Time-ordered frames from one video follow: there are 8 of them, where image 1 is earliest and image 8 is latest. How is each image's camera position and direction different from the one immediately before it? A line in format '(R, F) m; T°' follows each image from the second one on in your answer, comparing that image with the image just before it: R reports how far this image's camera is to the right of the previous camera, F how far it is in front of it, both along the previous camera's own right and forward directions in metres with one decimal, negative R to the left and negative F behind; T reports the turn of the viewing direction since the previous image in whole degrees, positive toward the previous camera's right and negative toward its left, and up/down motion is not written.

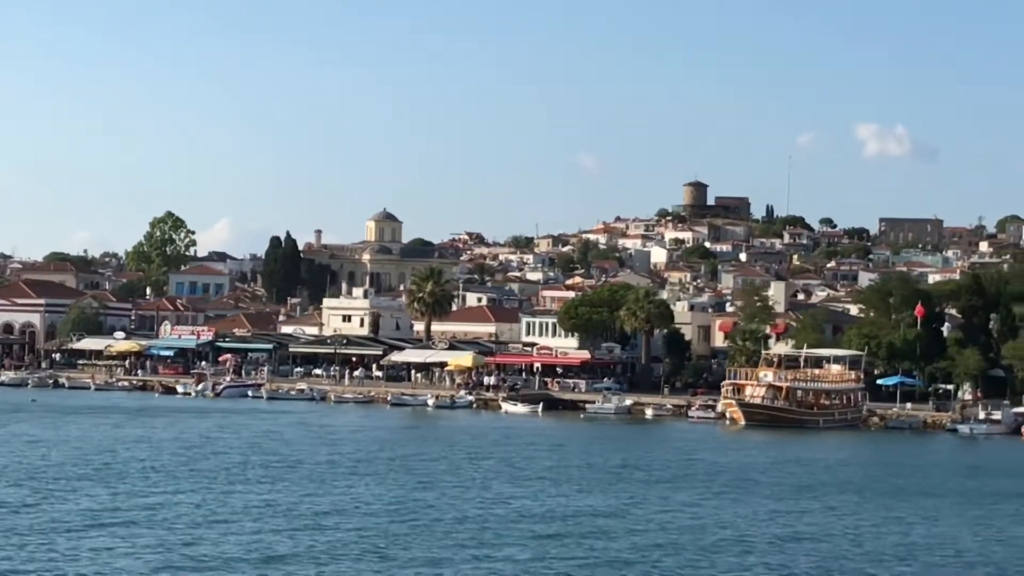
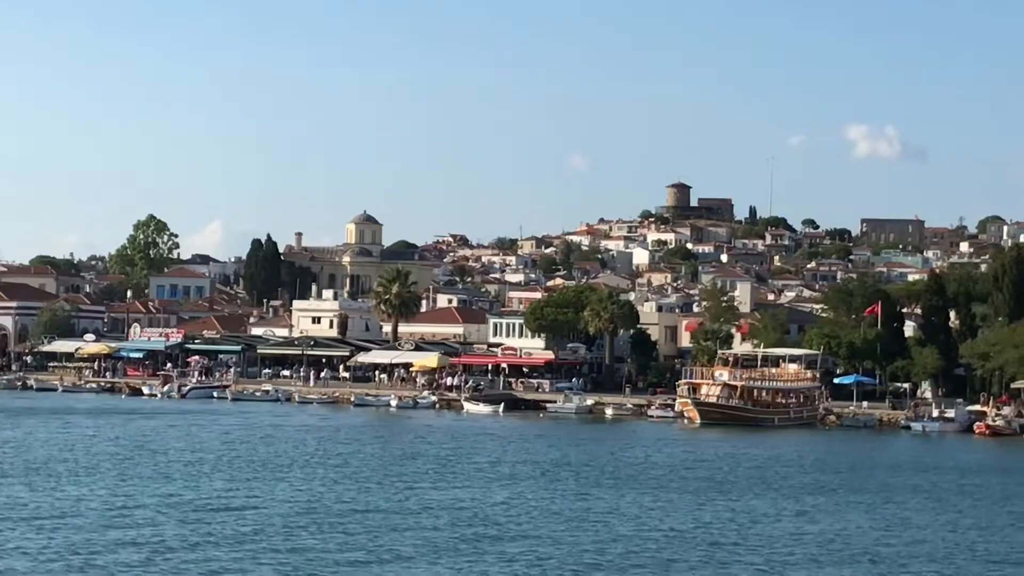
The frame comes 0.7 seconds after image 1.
(+1.5, -0.7) m; 0°
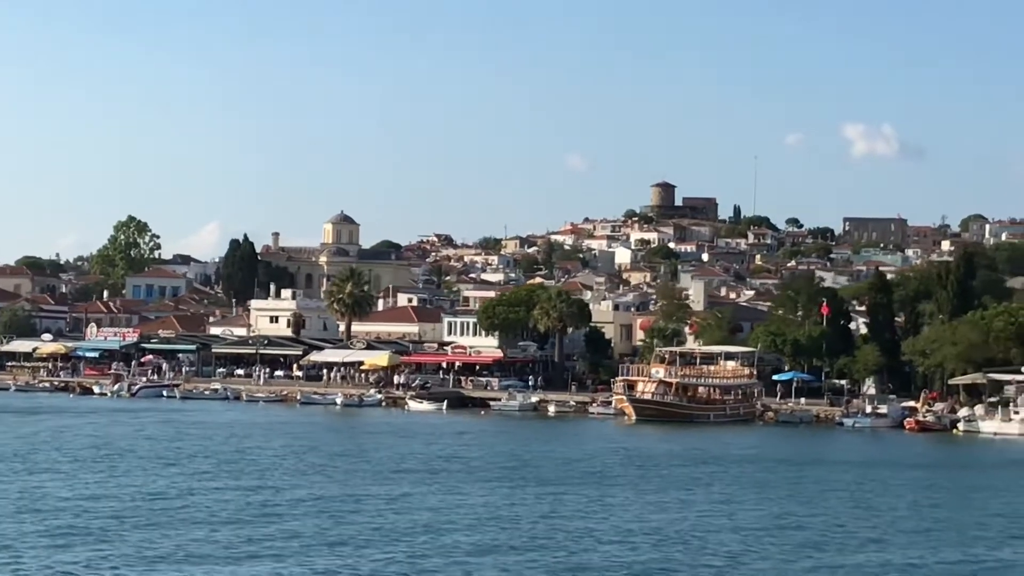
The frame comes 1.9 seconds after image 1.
(+2.7, -0.9) m; 0°
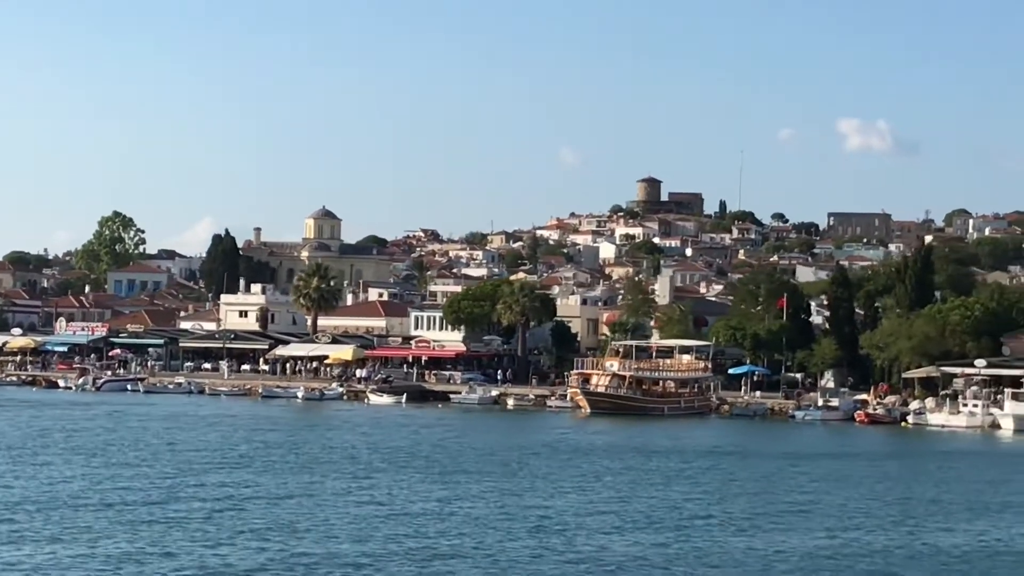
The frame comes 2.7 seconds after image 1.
(+1.8, -0.8) m; 0°
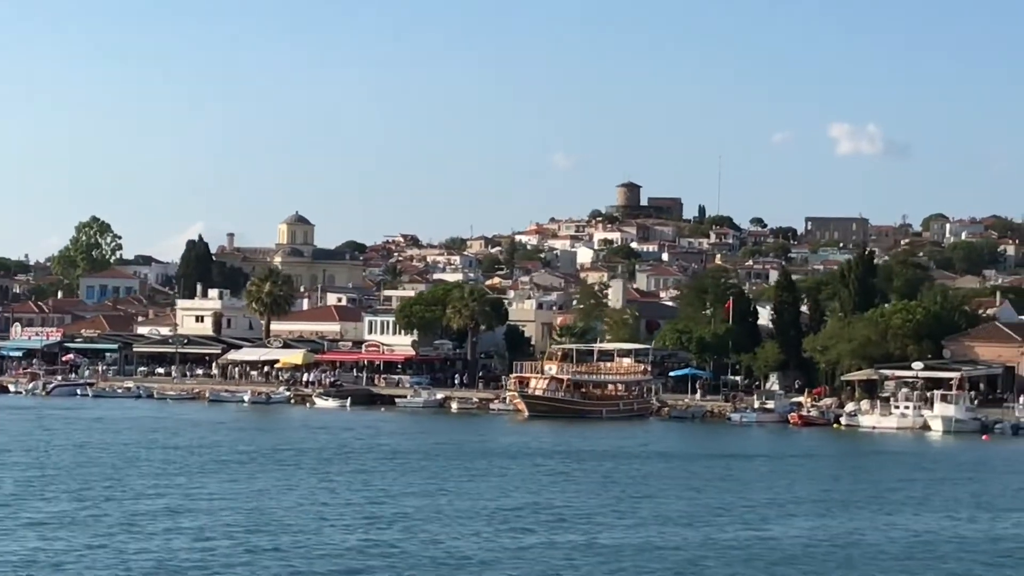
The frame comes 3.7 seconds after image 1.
(+2.4, -0.8) m; 0°
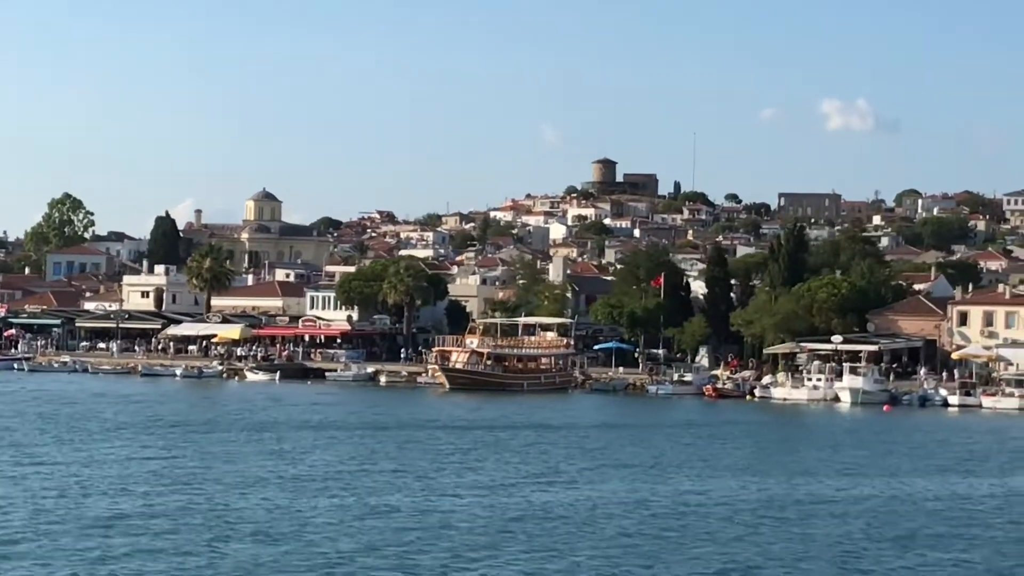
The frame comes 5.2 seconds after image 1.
(+3.3, -1.1) m; 0°
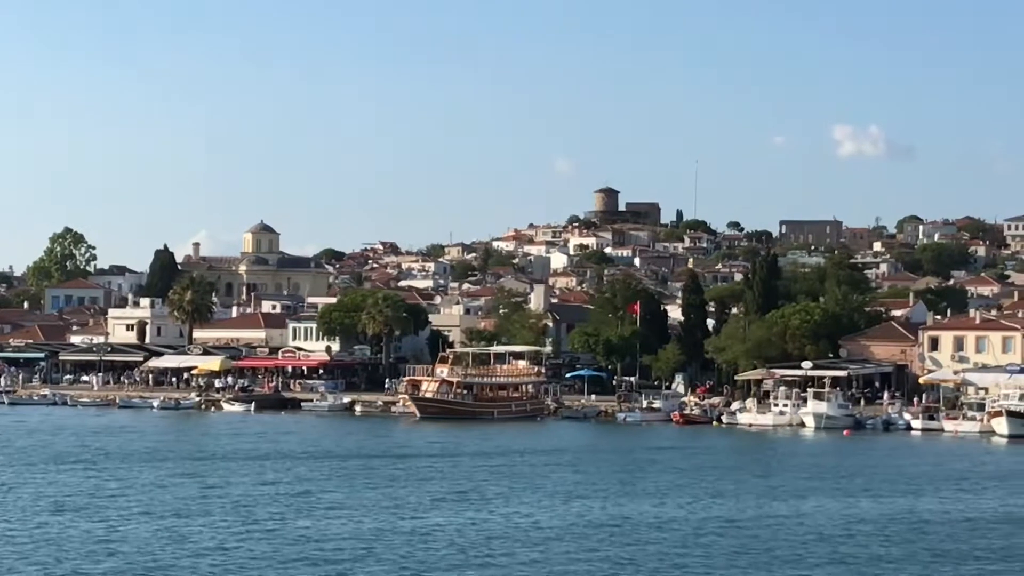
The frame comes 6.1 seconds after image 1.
(+2.1, -0.6) m; -1°
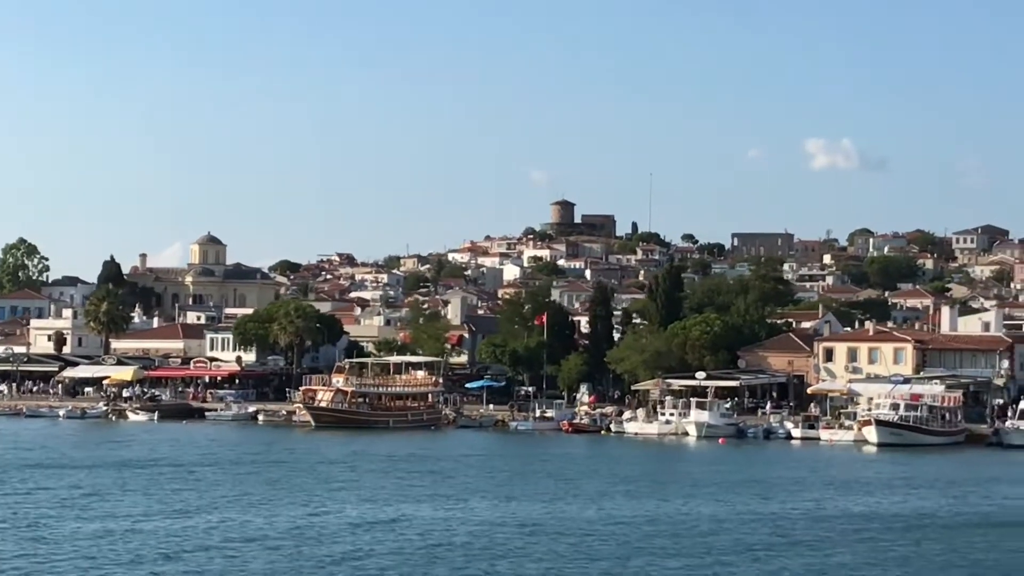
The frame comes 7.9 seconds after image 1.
(+3.9, -1.2) m; 0°
